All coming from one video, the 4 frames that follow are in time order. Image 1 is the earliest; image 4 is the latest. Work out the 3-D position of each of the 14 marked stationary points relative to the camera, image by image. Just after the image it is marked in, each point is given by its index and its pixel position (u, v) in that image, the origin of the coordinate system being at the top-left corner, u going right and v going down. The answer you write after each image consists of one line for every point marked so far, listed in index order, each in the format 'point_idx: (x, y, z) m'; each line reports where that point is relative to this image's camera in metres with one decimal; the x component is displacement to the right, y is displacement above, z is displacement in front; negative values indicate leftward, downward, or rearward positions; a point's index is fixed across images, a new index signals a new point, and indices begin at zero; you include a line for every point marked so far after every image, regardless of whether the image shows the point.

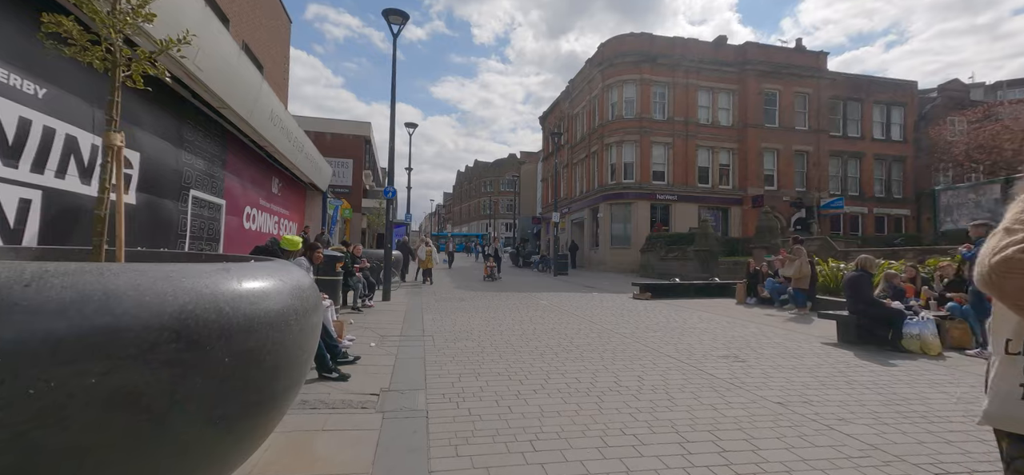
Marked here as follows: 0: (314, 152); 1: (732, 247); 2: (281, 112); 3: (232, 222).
0: (-7.4, +3.2, +16.2) m
1: (+9.6, -0.4, +19.0) m
2: (-6.3, +3.5, +12.0) m
3: (-7.3, +0.4, +11.4) m
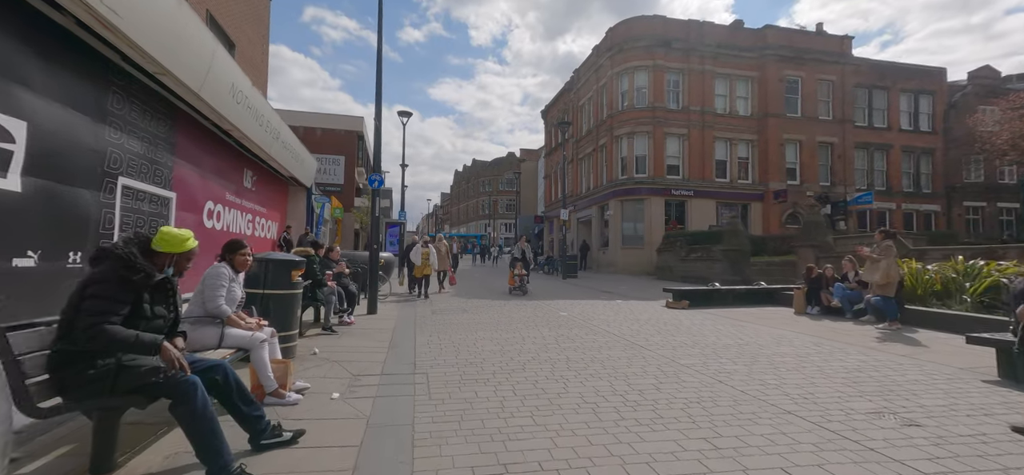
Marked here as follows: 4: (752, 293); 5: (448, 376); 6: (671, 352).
0: (-7.1, +3.2, +14.3) m
1: (+9.8, -0.3, +17.2) m
2: (-6.1, +3.4, +10.1) m
3: (-7.1, +0.4, +9.5) m
4: (+6.0, -1.4, +10.9) m
5: (-0.7, -1.4, +4.5) m
6: (+2.0, -1.4, +5.5) m
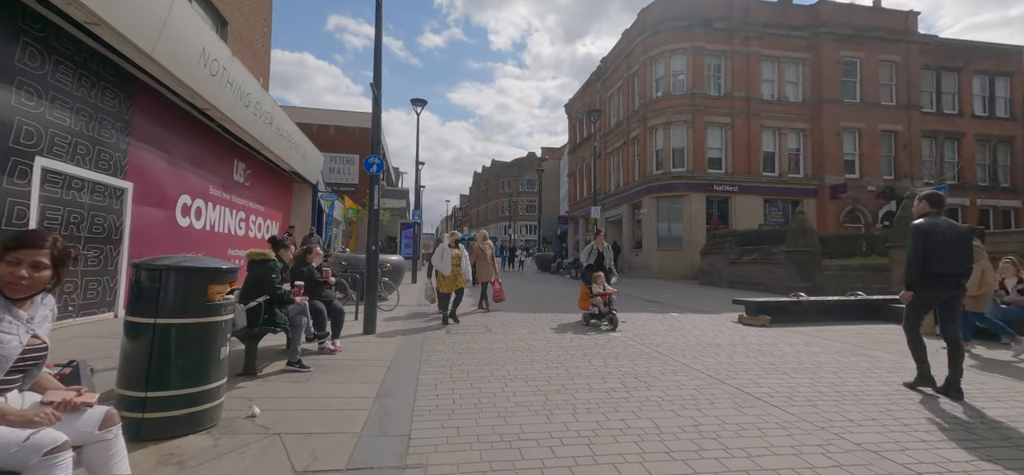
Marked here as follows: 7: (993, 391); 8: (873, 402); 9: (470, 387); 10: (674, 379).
0: (-6.3, +3.1, +12.7) m
1: (+10.7, -0.3, +14.7) m
2: (-5.5, +3.4, +8.4) m
3: (-6.5, +0.4, +7.8) m
4: (+6.6, -1.4, +8.6) m
5: (-0.3, -1.3, +2.5) m
6: (+2.4, -1.4, +3.4) m
7: (+4.6, -1.4, +4.1) m
8: (+3.1, -1.4, +3.8) m
9: (-0.4, -1.4, +4.1) m
10: (+1.6, -1.4, +4.4) m
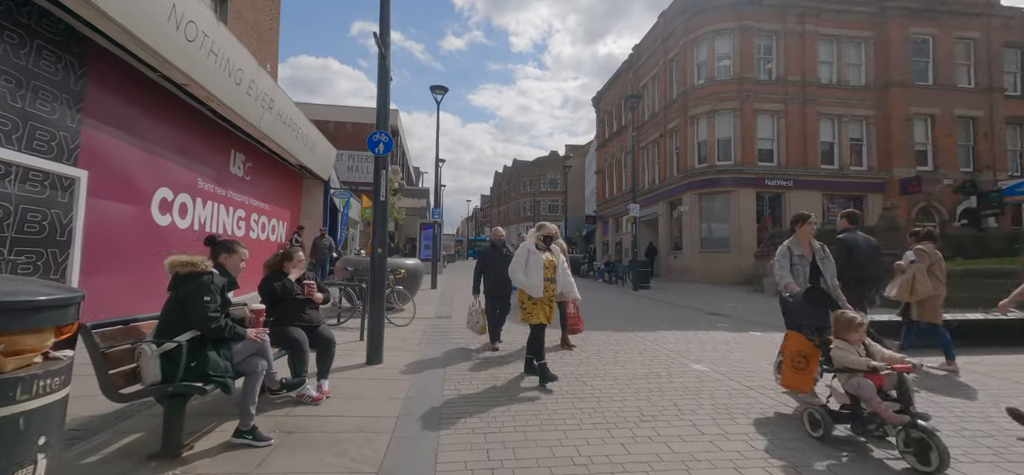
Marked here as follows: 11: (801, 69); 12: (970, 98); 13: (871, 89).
0: (-5.5, +3.1, +11.3) m
1: (+11.6, -0.3, +12.5) m
2: (-4.8, +3.4, +6.9) m
3: (-5.8, +0.4, +6.4) m
4: (+7.3, -1.4, +6.6) m
5: (+0.1, -1.3, +0.8) m
6: (+2.8, -1.4, +1.6) m
7: (+5.0, -1.4, +2.2) m
8: (+3.5, -1.4, +1.9) m
9: (+0.1, -1.4, +2.4) m
10: (+2.1, -1.4, +2.6) m
11: (+12.8, +7.4, +19.3) m
12: (+20.6, +6.3, +19.7) m
13: (+16.1, +6.7, +19.6) m
